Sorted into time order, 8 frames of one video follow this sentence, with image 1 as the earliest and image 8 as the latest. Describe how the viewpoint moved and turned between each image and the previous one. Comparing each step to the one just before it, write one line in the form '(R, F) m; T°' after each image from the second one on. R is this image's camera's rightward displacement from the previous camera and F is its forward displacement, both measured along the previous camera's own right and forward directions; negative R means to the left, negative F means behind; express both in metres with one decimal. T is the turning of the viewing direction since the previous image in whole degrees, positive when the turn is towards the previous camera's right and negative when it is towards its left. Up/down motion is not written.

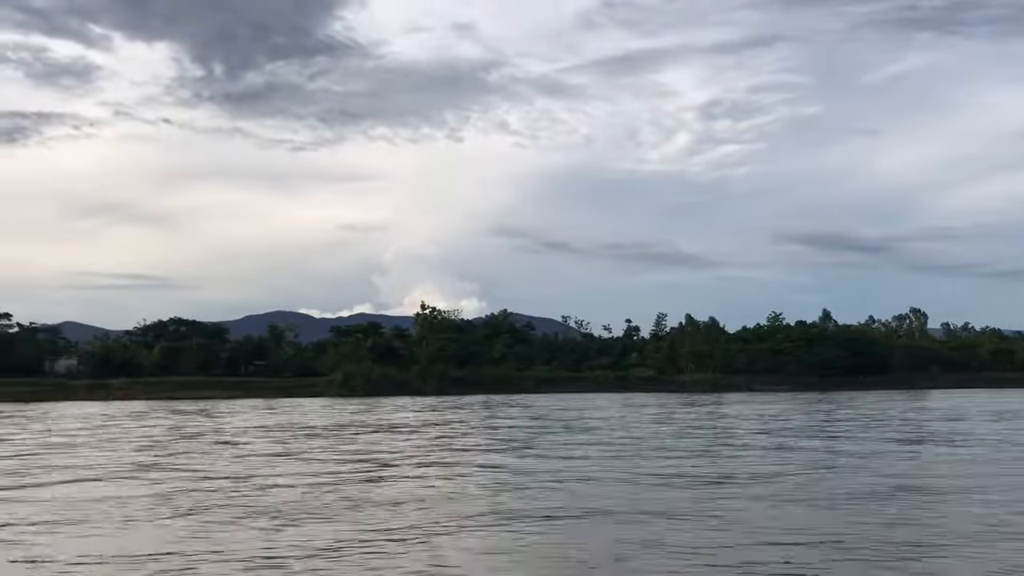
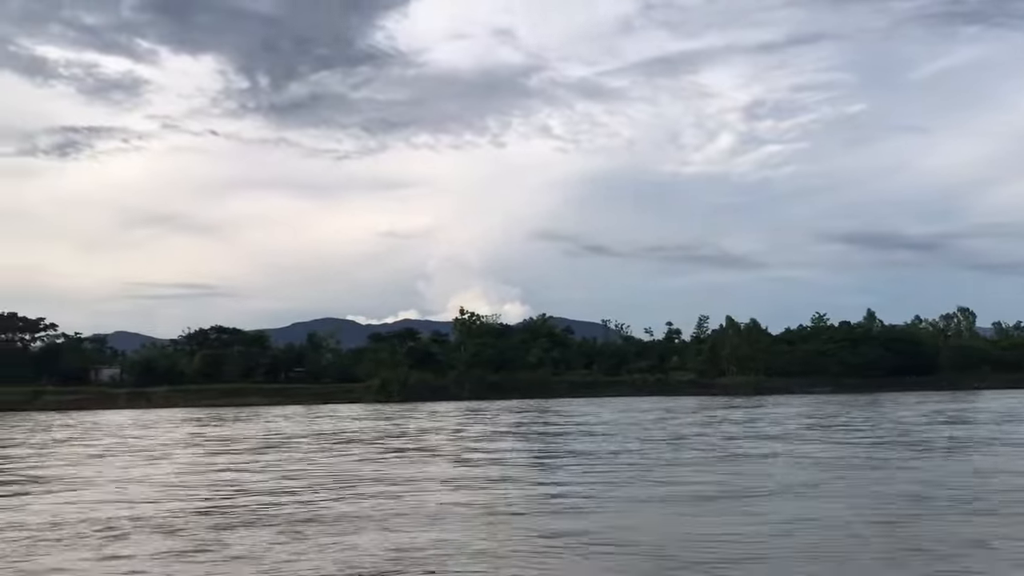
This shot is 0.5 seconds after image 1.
(+0.2, +0.1) m; -2°
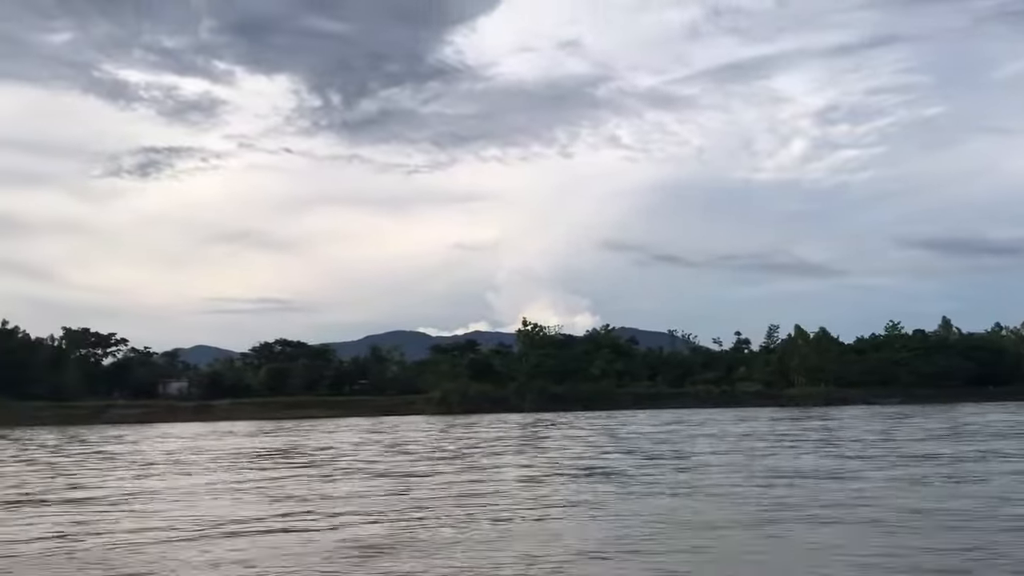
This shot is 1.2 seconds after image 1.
(+0.4, +0.2) m; -4°
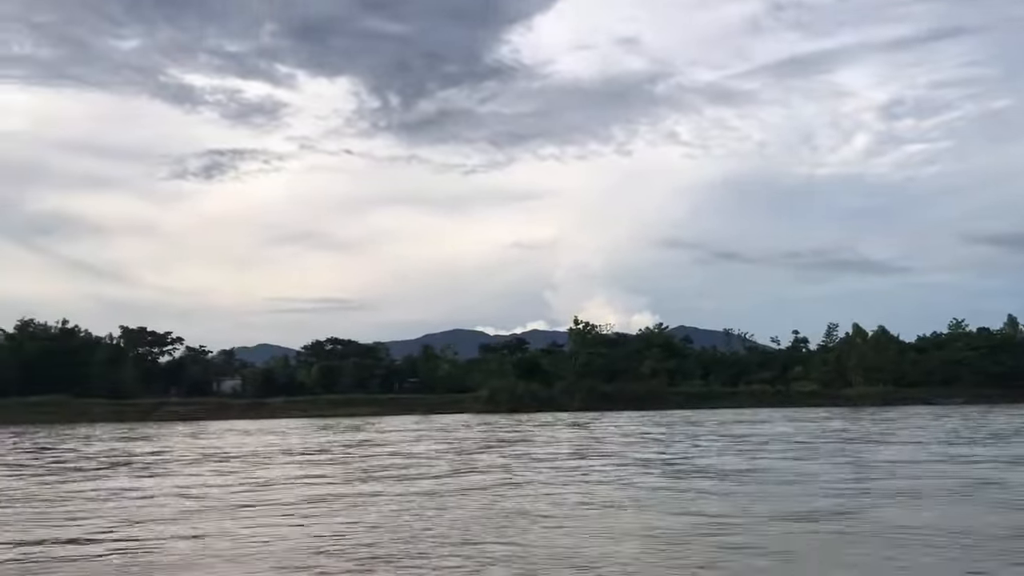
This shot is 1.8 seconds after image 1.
(+0.3, +0.2) m; -3°
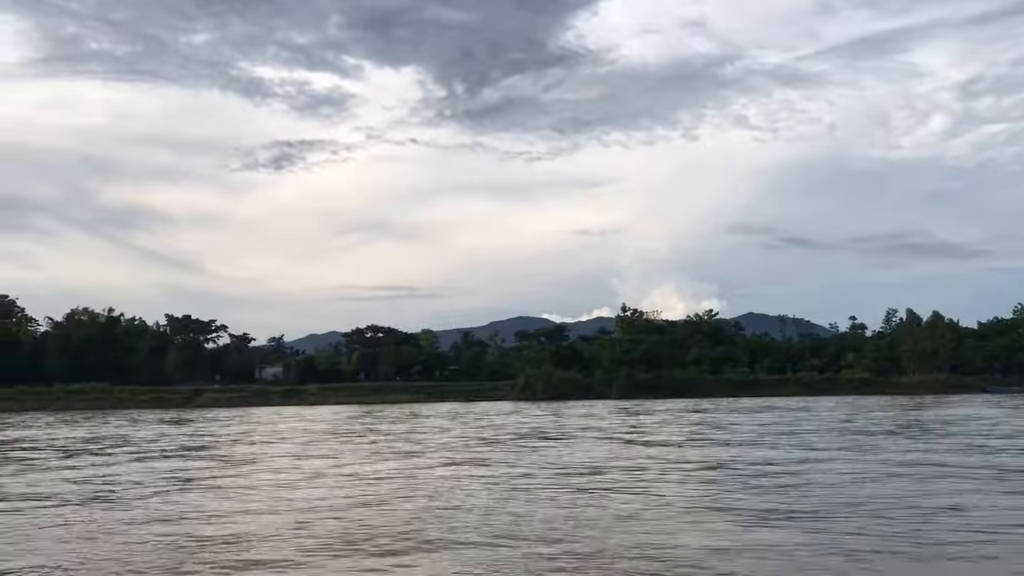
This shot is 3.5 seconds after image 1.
(+0.9, +0.3) m; -4°
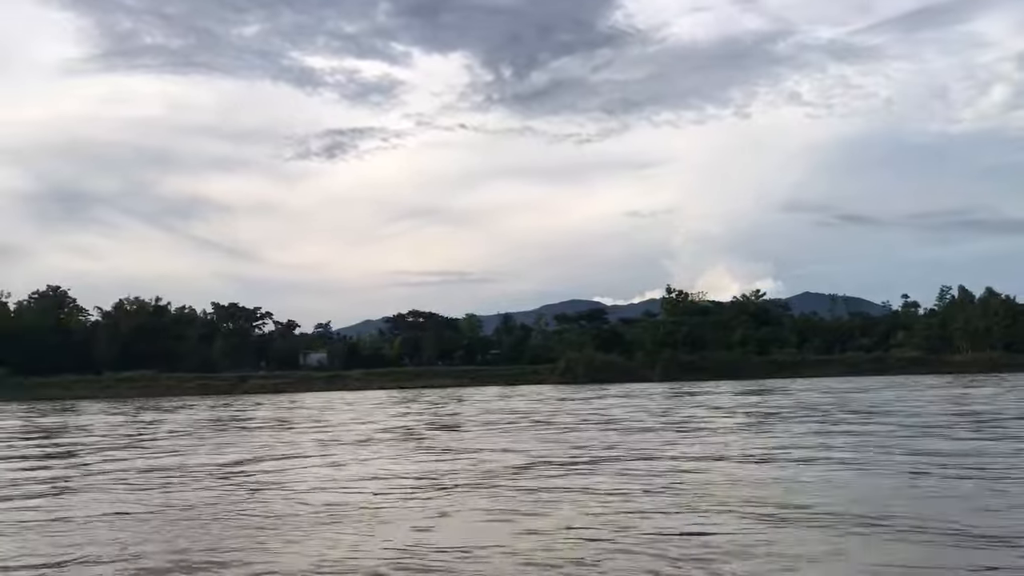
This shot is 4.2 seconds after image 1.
(+0.4, +0.1) m; -3°
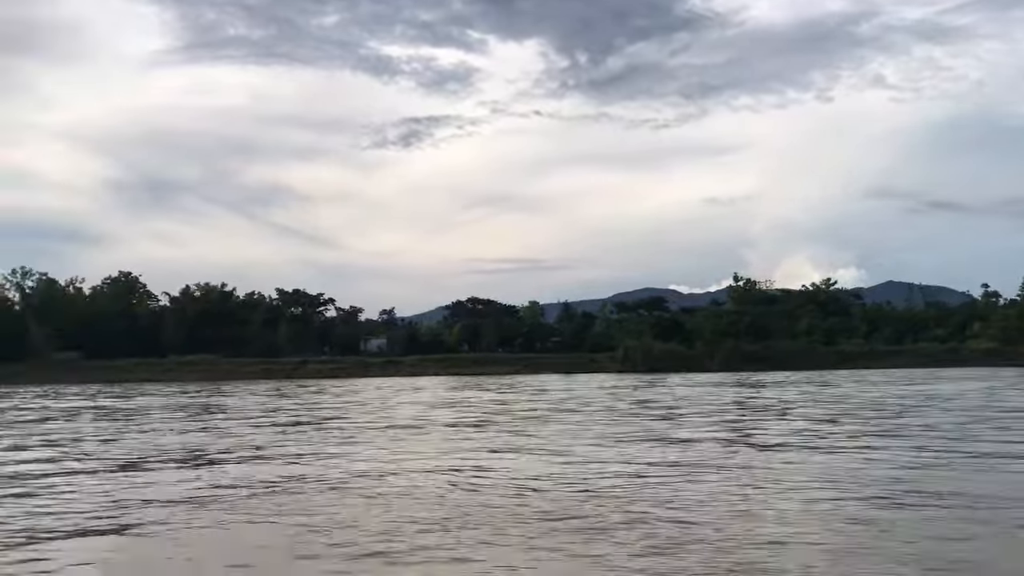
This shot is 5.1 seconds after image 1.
(+0.5, +0.2) m; -4°
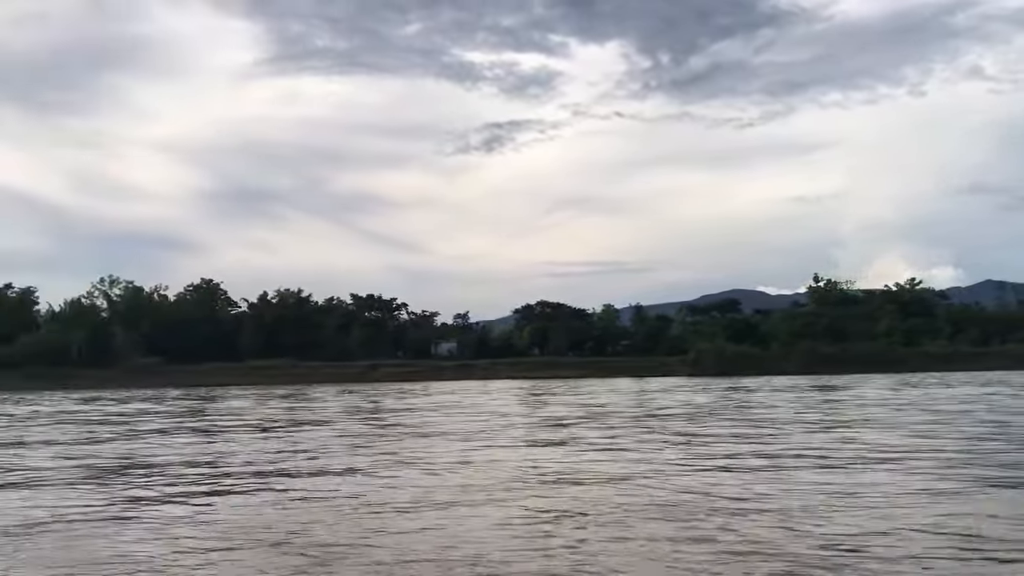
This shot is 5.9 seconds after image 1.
(+0.4, -0.1) m; -5°
